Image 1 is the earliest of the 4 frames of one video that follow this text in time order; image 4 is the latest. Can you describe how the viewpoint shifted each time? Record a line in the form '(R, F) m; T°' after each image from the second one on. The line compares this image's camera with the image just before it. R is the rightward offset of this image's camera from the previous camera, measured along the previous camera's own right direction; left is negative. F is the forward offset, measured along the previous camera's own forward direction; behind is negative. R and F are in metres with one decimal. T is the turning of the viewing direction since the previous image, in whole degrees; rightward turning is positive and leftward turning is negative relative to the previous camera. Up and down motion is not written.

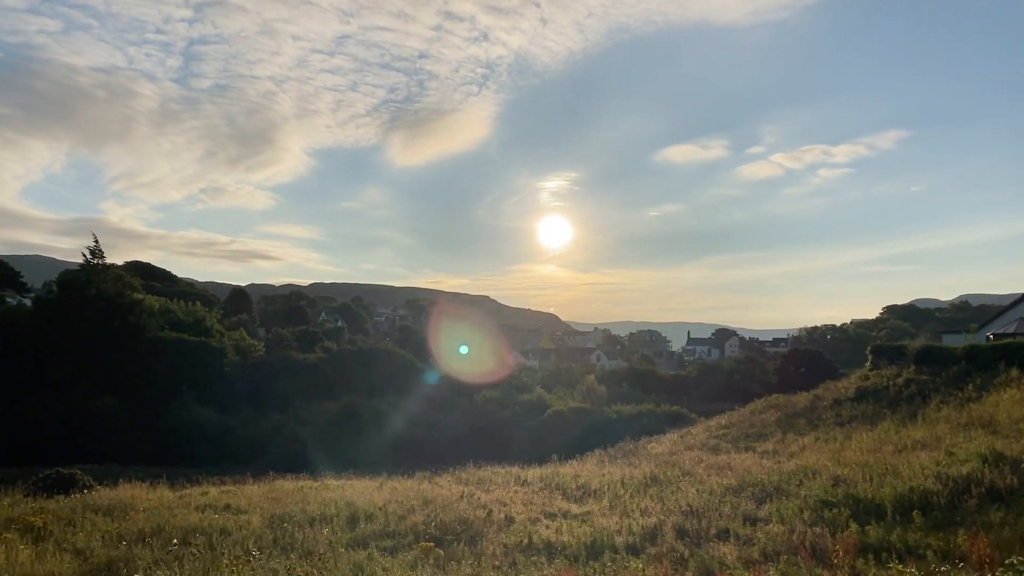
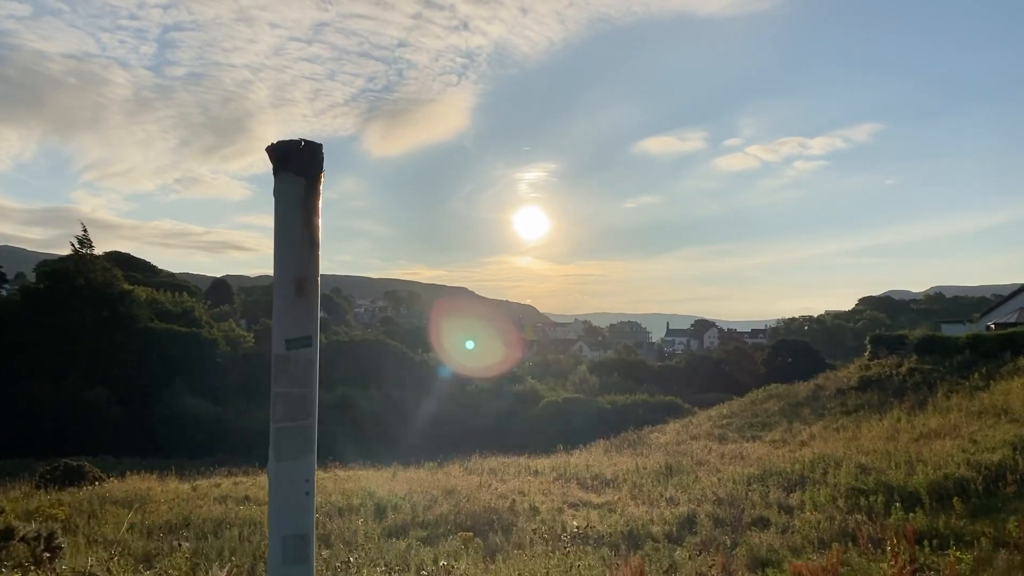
(-0.5, +0.1) m; +1°
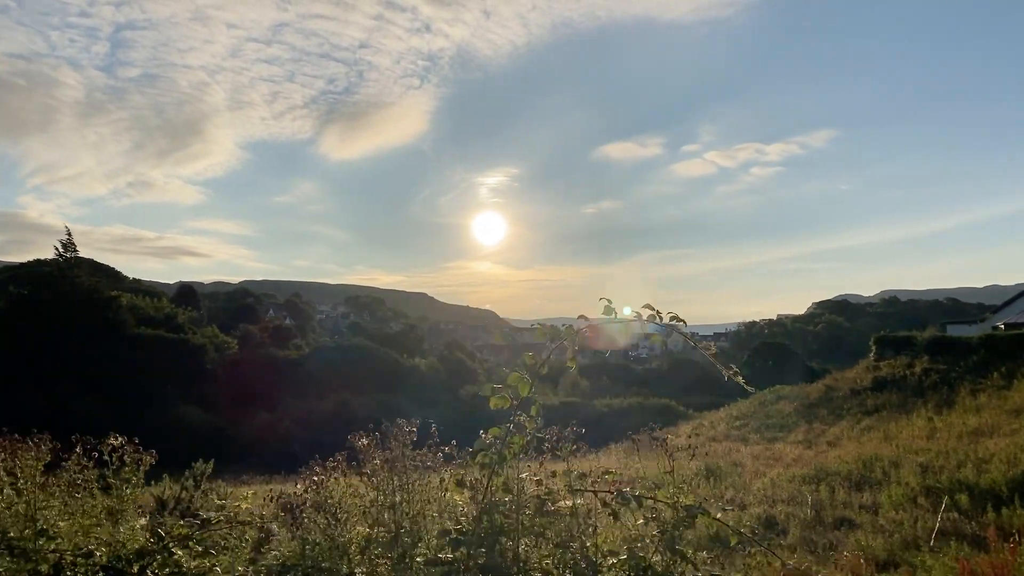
(-1.1, +0.1) m; +2°
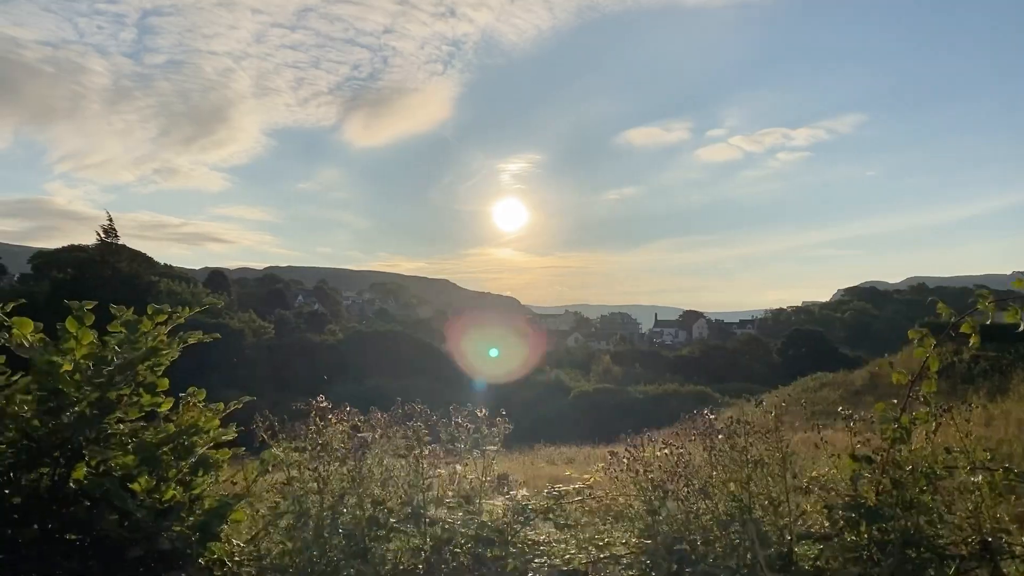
(-0.4, -0.1) m; -2°
